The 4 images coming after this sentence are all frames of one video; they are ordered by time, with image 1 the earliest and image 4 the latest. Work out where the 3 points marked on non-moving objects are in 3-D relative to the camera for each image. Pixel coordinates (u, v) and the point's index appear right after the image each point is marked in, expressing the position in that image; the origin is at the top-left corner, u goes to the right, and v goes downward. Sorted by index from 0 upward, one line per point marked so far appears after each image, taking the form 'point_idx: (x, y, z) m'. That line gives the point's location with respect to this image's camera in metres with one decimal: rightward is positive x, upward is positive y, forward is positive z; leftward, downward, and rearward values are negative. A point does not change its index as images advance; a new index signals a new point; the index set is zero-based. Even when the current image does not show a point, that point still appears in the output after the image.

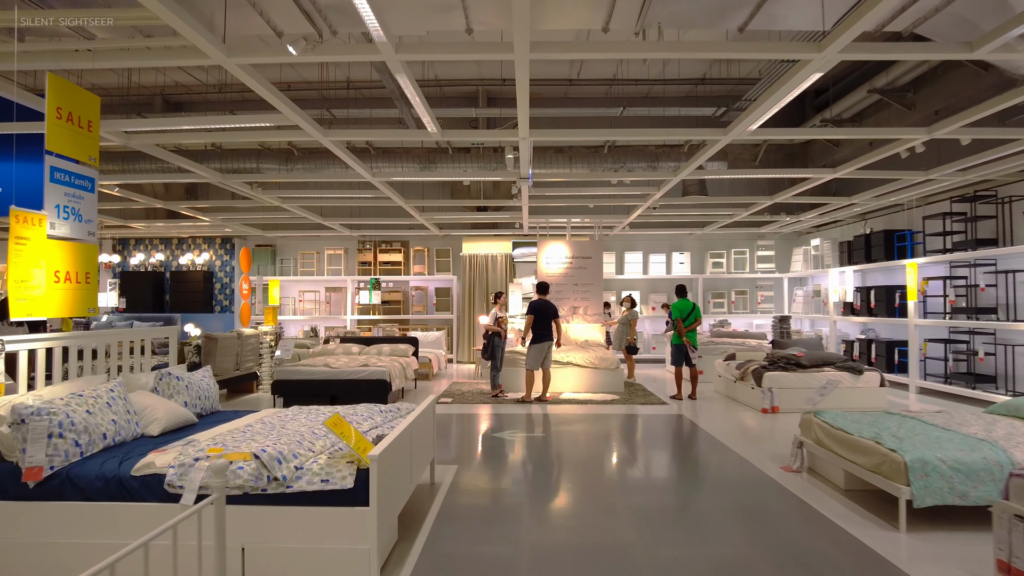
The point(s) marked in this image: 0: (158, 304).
0: (-6.6, -0.3, +12.3) m
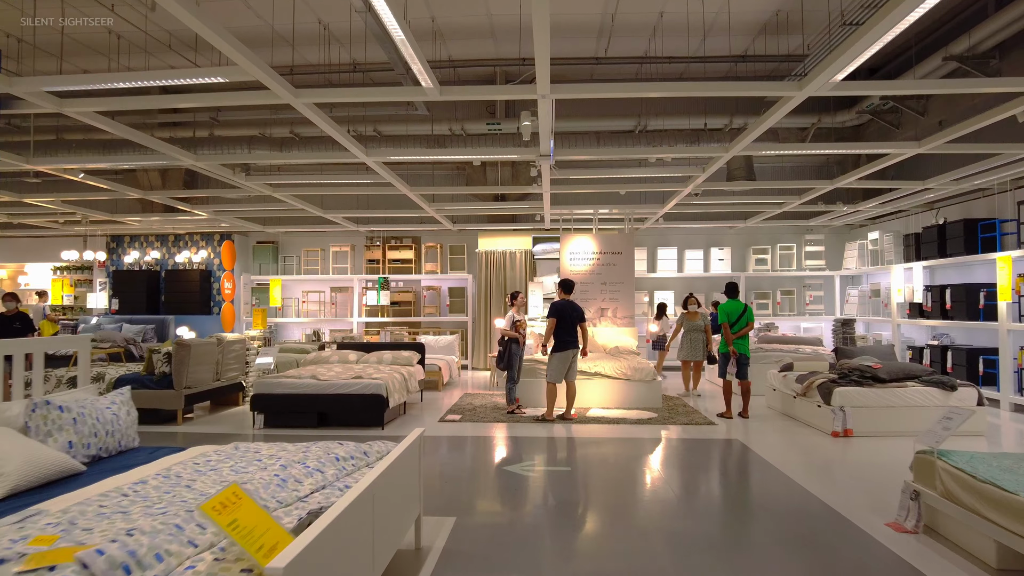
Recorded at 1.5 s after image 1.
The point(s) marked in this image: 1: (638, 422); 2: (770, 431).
0: (-6.3, -0.3, +11.5) m
1: (+1.2, -1.3, +6.3) m
2: (+2.4, -1.3, +6.0) m
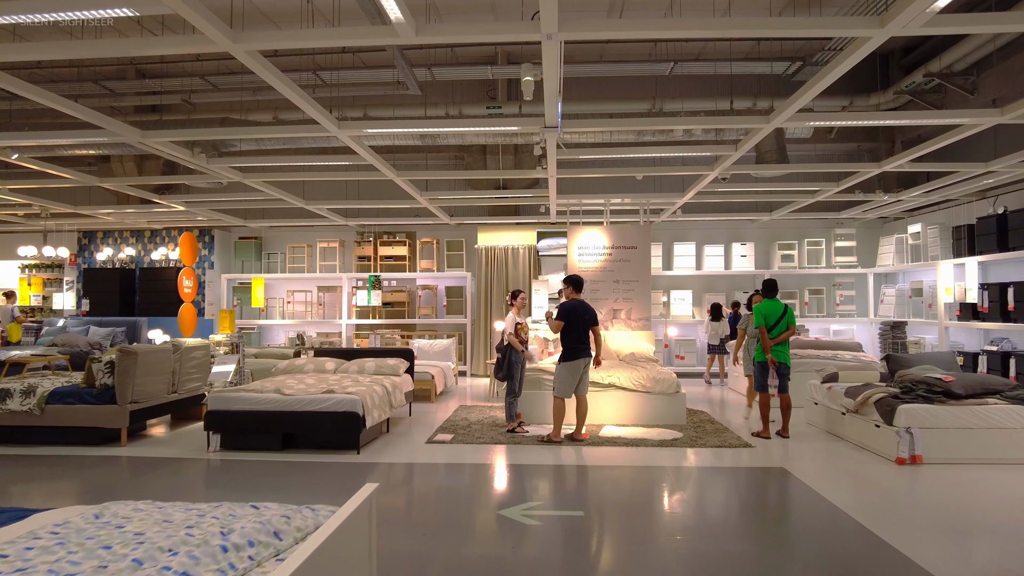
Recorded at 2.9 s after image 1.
0: (-6.2, -0.3, +10.6) m
1: (+1.2, -1.3, +5.4) m
2: (+2.4, -1.3, +5.1) m
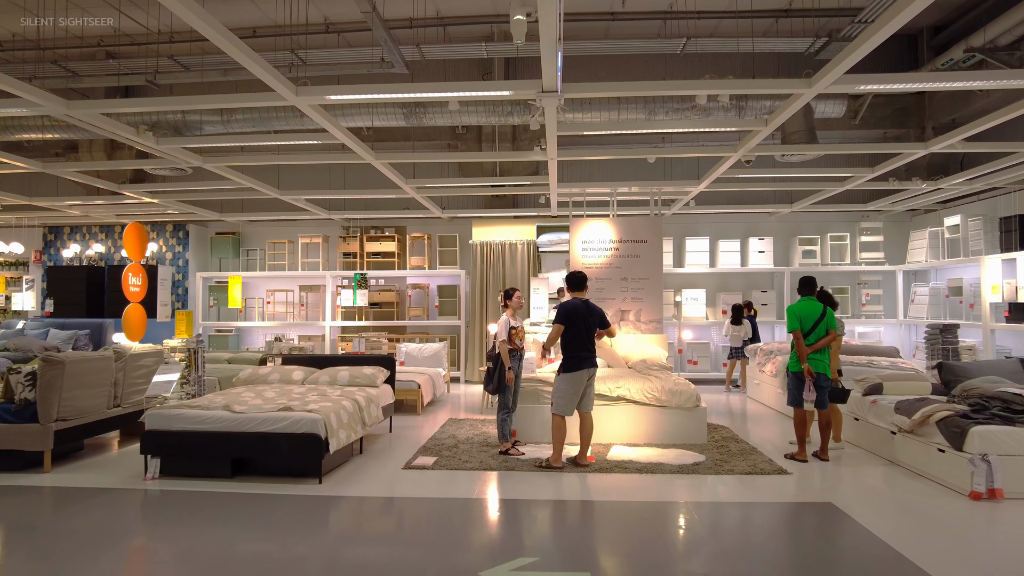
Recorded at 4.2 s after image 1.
0: (-6.3, -0.3, +9.9) m
1: (+1.2, -1.3, +4.6) m
2: (+2.3, -1.3, +4.3) m
